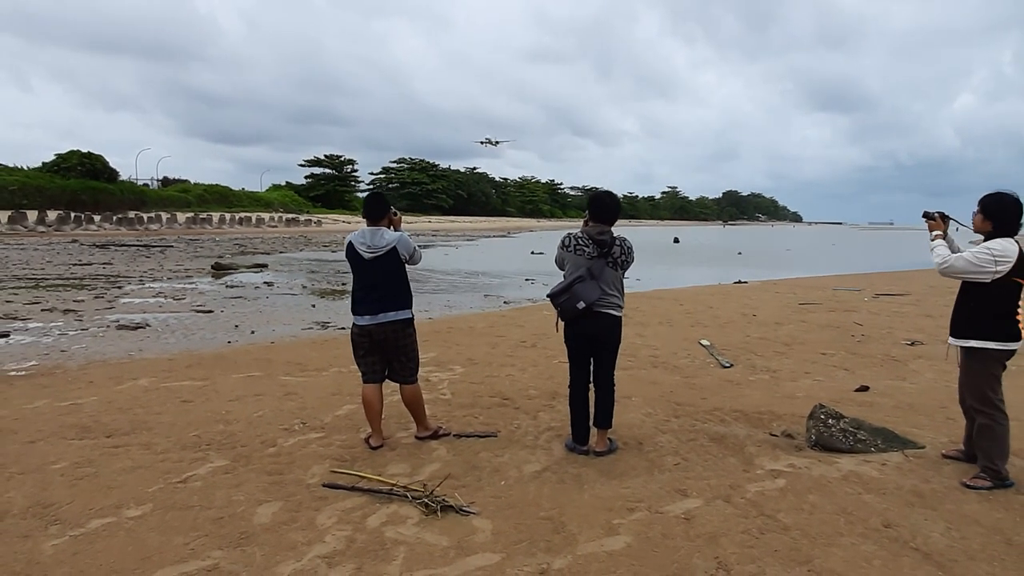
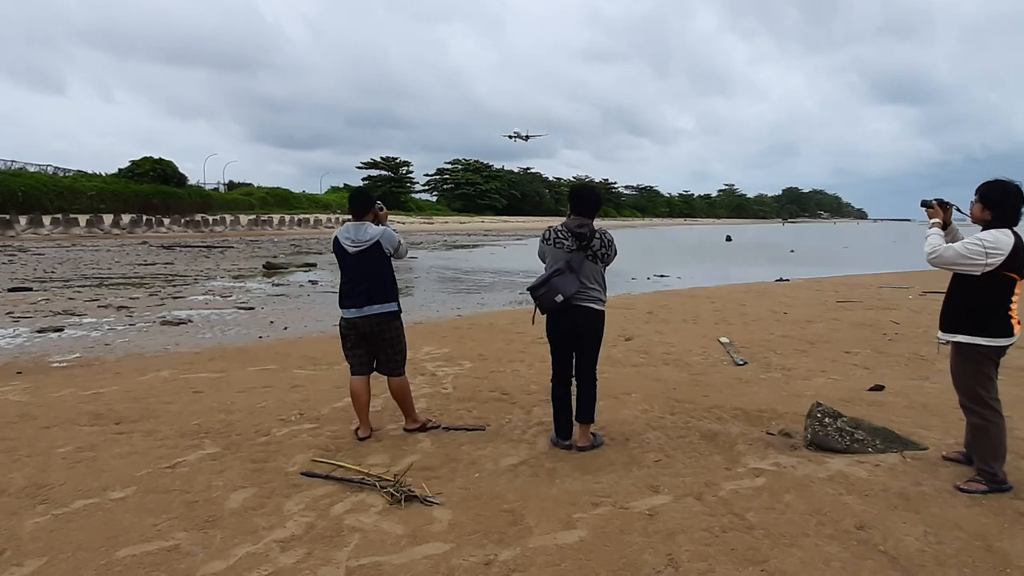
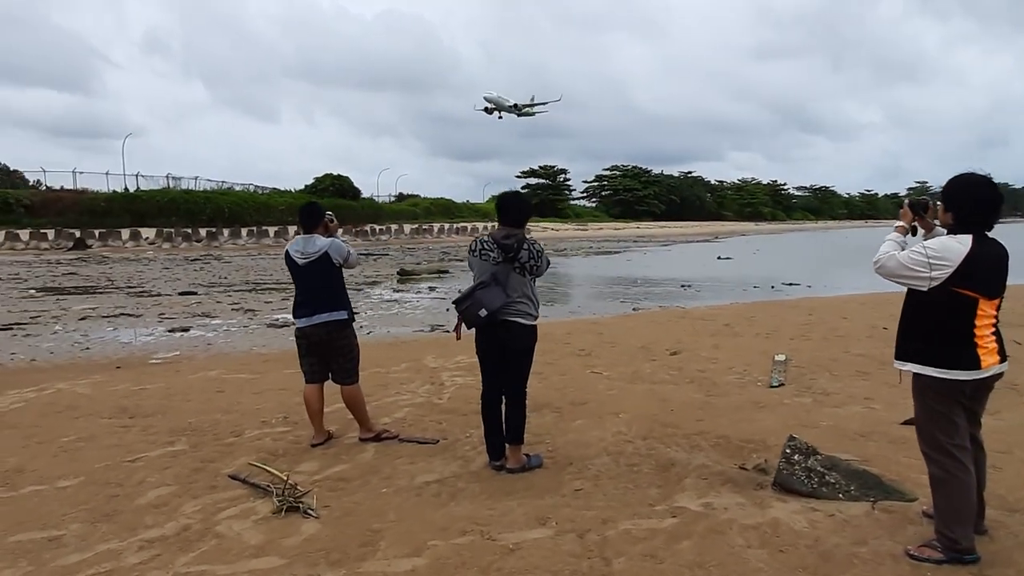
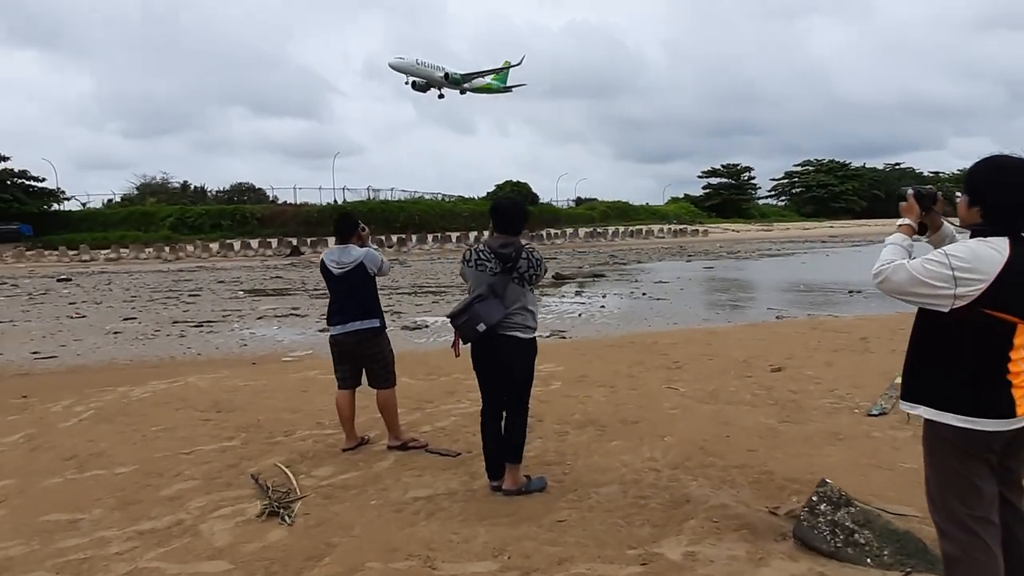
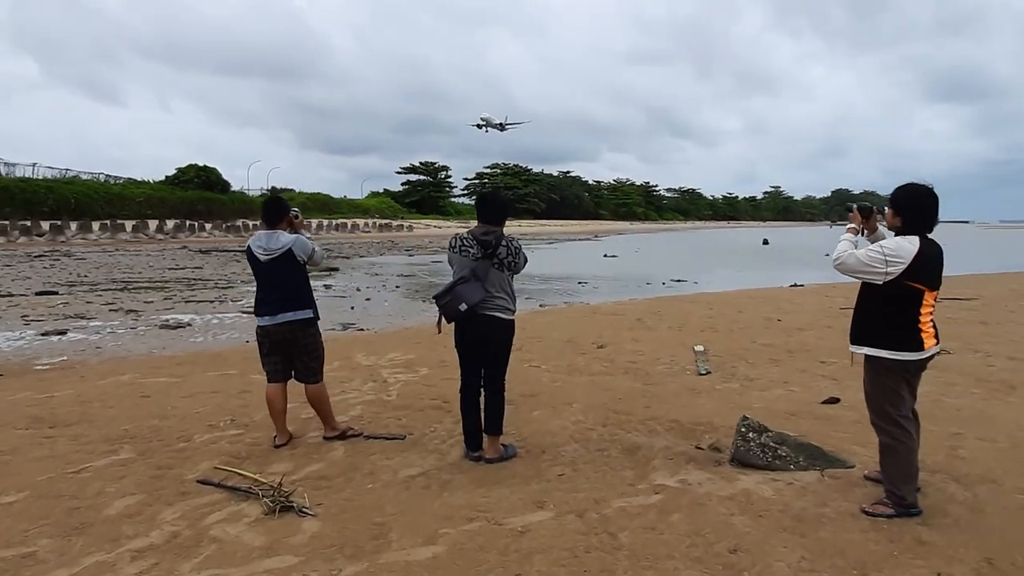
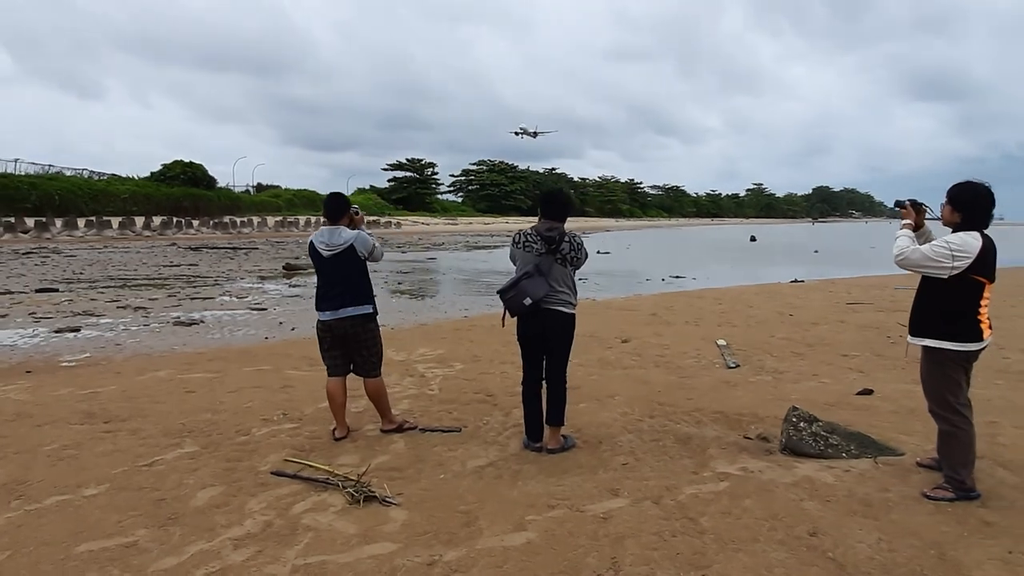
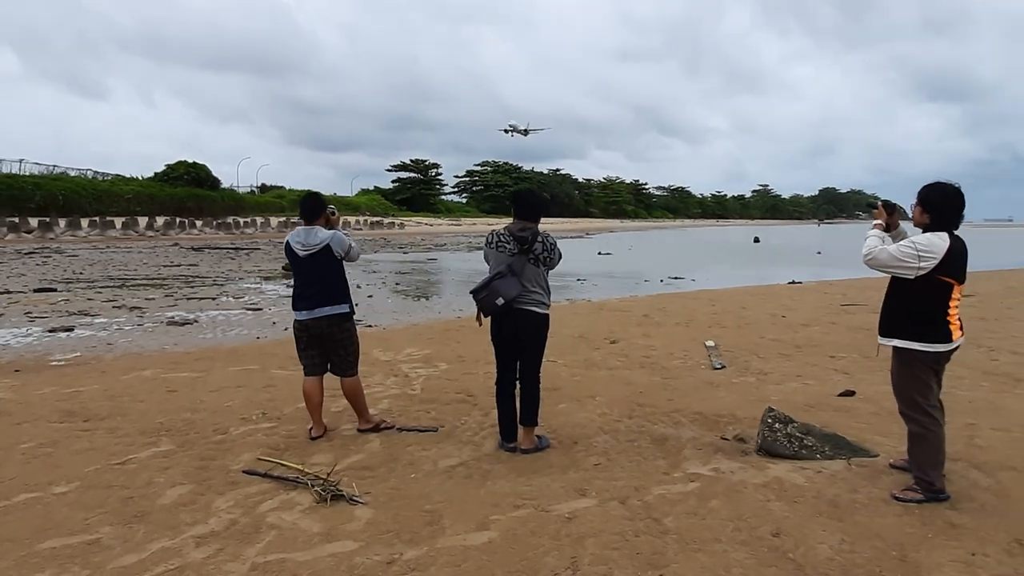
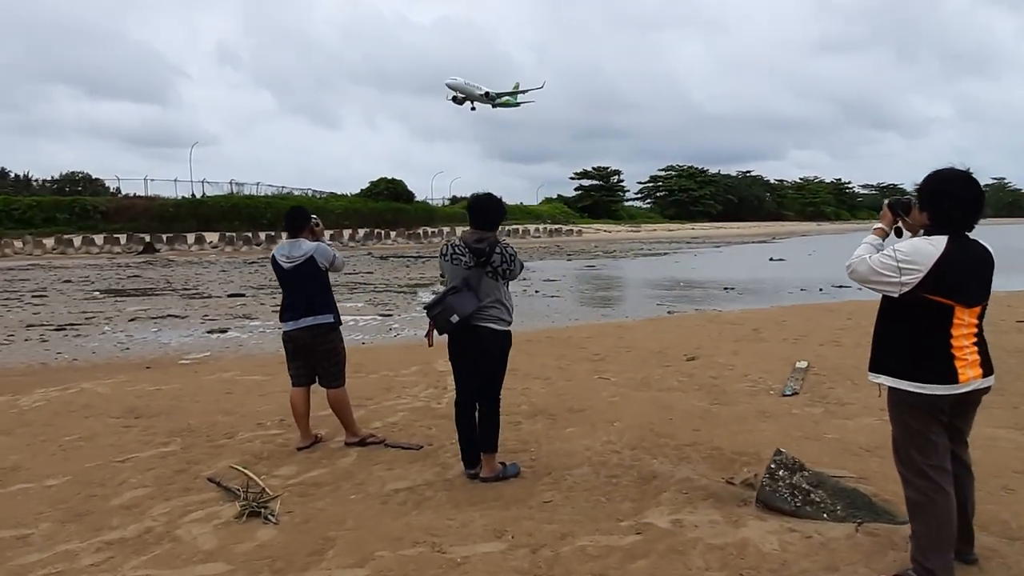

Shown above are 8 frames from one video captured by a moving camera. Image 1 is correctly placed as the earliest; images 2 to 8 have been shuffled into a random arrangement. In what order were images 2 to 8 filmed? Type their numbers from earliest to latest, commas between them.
2, 6, 7, 5, 3, 8, 4
